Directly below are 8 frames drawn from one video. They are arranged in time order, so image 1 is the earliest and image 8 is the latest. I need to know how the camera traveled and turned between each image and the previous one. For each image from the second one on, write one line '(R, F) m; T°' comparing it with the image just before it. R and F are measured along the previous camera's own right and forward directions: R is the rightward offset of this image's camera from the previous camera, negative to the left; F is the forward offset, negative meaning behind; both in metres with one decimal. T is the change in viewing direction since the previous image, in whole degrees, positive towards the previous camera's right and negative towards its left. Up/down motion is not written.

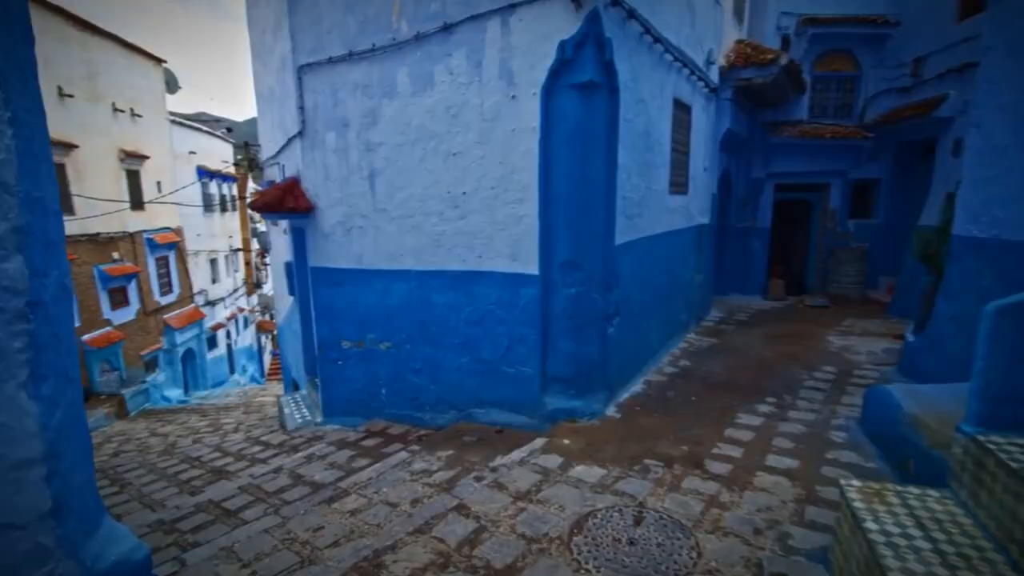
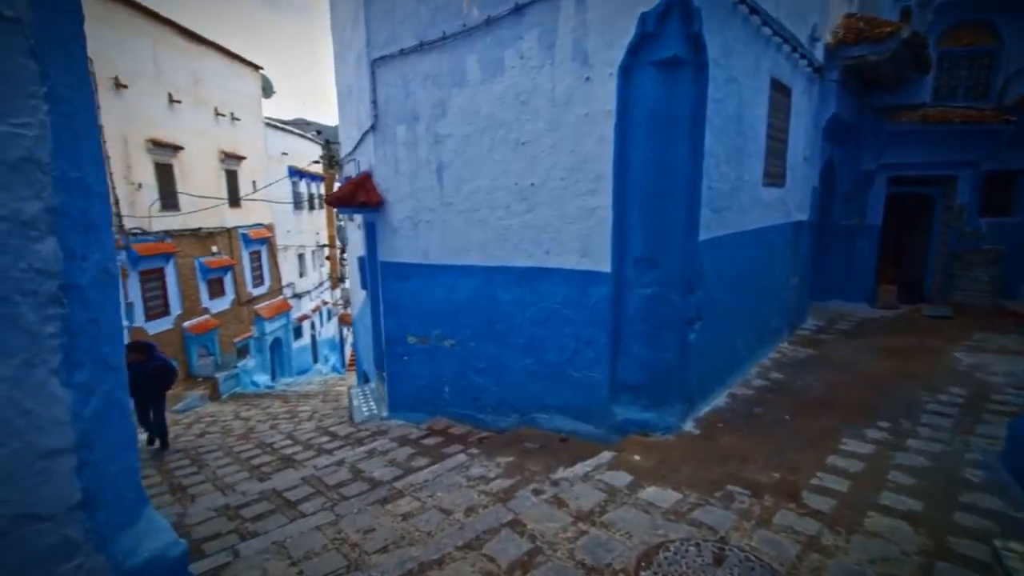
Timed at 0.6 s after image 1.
(+0.1, +0.3) m; -8°
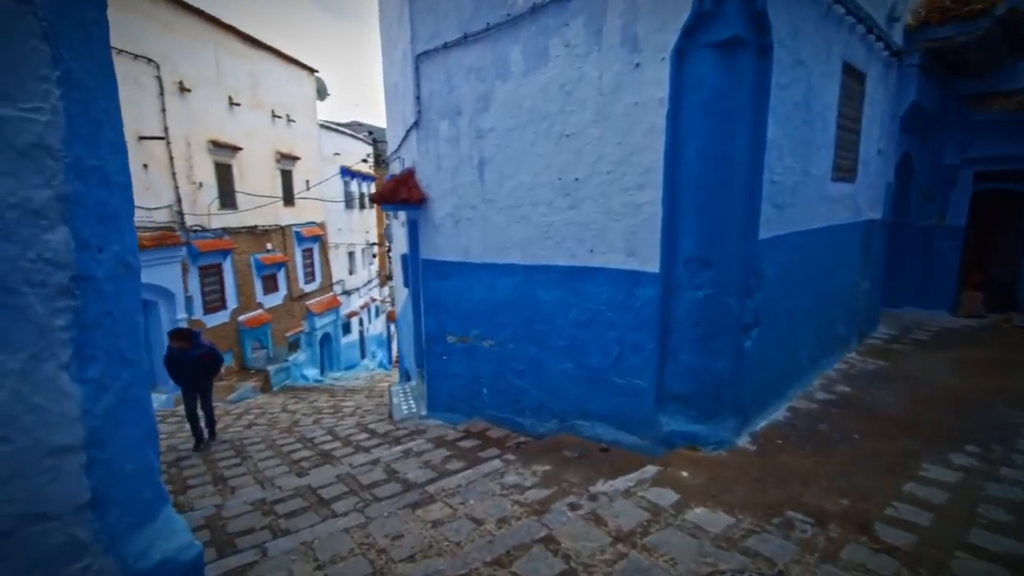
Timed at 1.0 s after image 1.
(+0.1, +0.2) m; -5°
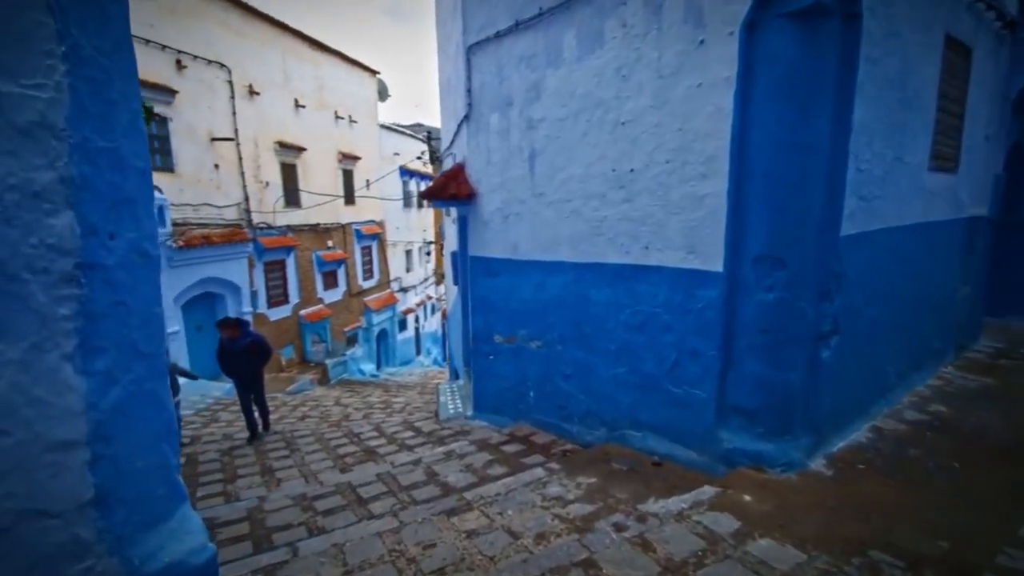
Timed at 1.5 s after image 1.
(+0.1, +0.2) m; -6°
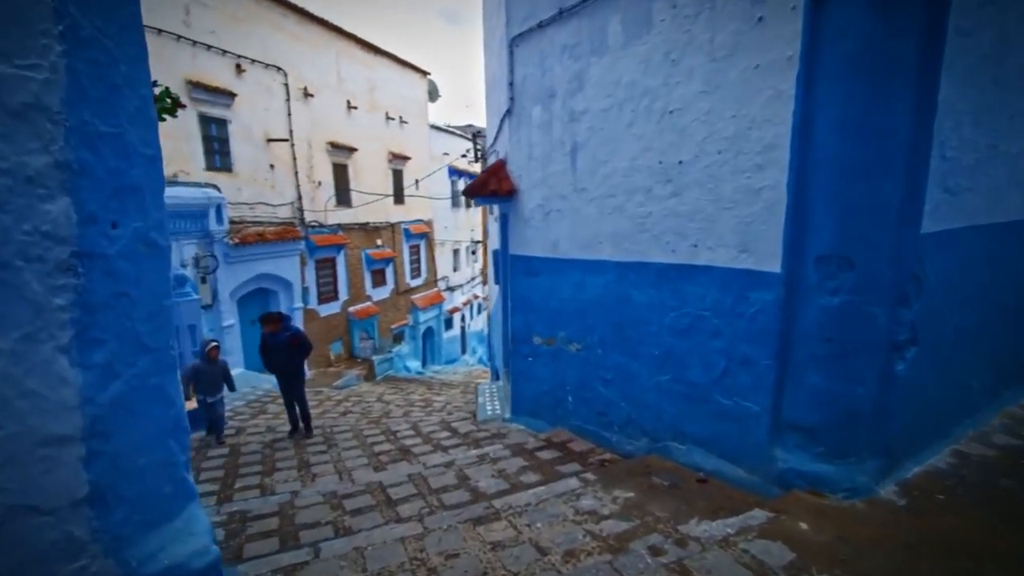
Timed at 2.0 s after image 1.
(+0.1, +0.2) m; -6°
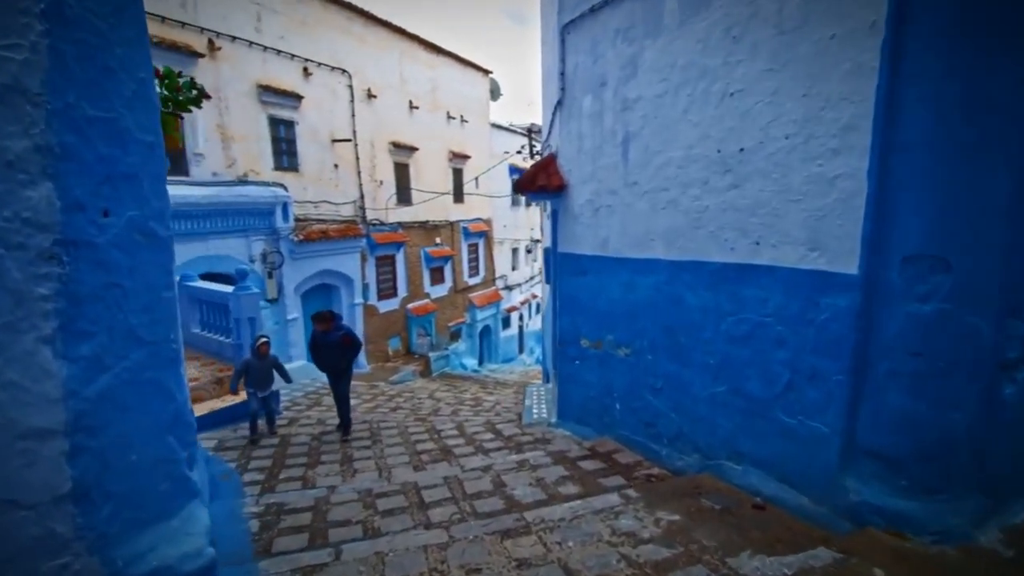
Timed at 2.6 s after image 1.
(+0.2, +0.2) m; -7°
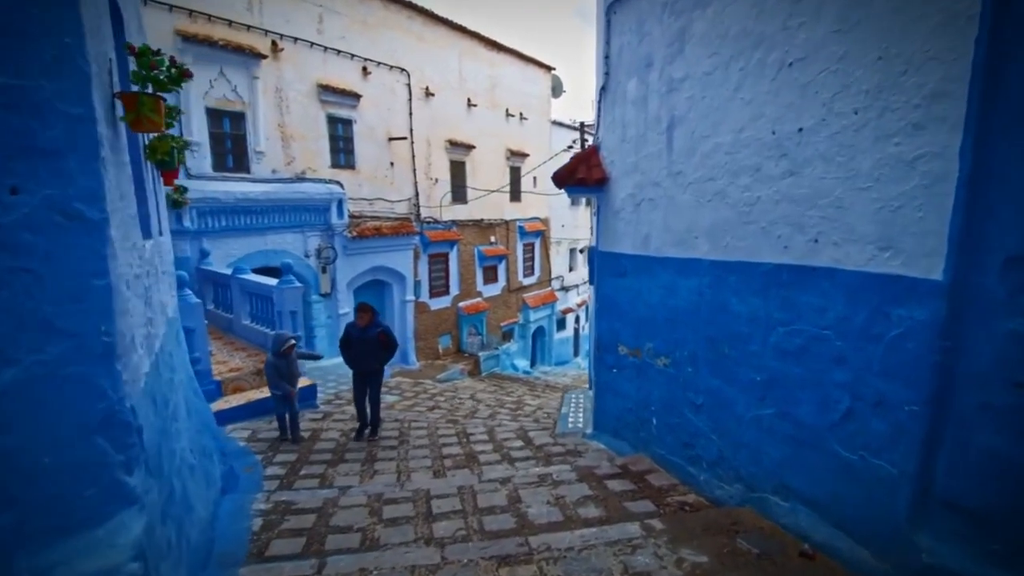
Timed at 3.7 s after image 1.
(+0.3, +0.3) m; -7°
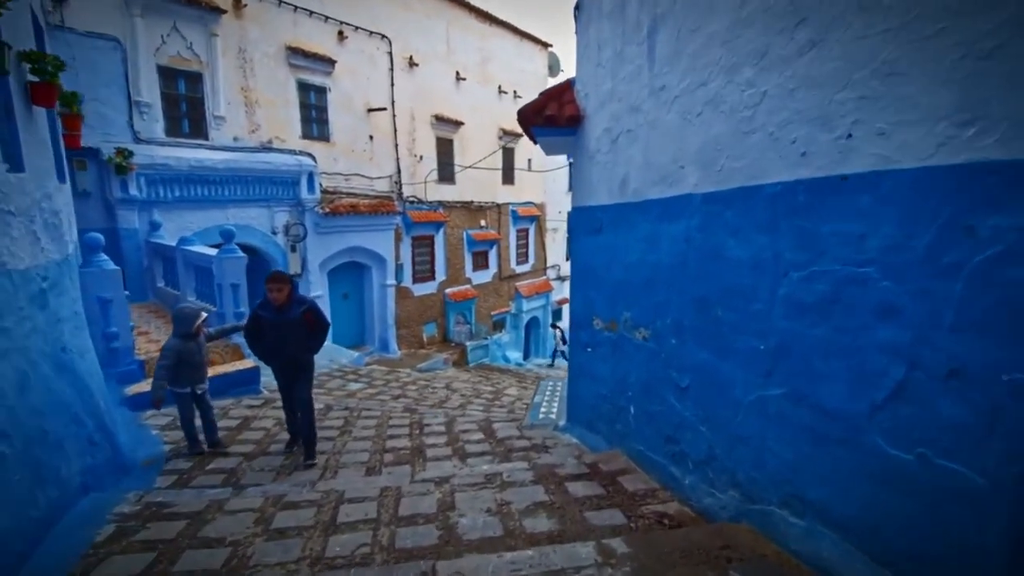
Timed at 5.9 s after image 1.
(+0.4, +0.8) m; -1°
